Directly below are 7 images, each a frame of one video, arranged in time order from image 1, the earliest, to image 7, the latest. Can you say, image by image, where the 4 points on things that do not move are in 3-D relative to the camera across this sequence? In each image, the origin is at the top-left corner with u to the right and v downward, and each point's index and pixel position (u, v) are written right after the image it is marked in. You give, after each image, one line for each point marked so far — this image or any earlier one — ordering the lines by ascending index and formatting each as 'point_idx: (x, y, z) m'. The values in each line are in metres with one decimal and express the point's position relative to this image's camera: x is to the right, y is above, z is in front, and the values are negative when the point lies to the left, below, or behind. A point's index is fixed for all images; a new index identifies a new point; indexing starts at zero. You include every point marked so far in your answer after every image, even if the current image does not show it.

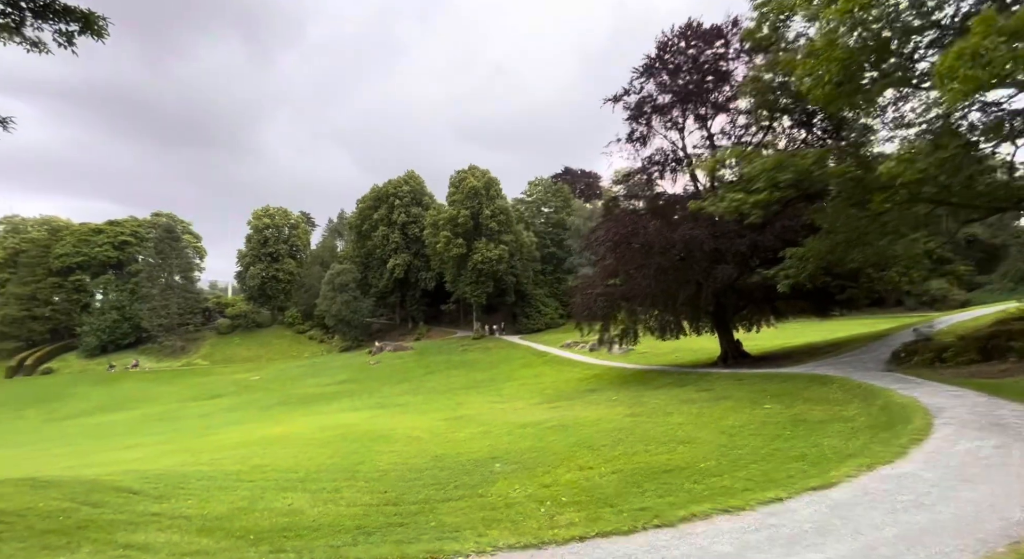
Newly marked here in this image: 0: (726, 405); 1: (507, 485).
0: (+5.9, -3.6, +14.5) m
1: (+0.1, -3.1, +8.0) m
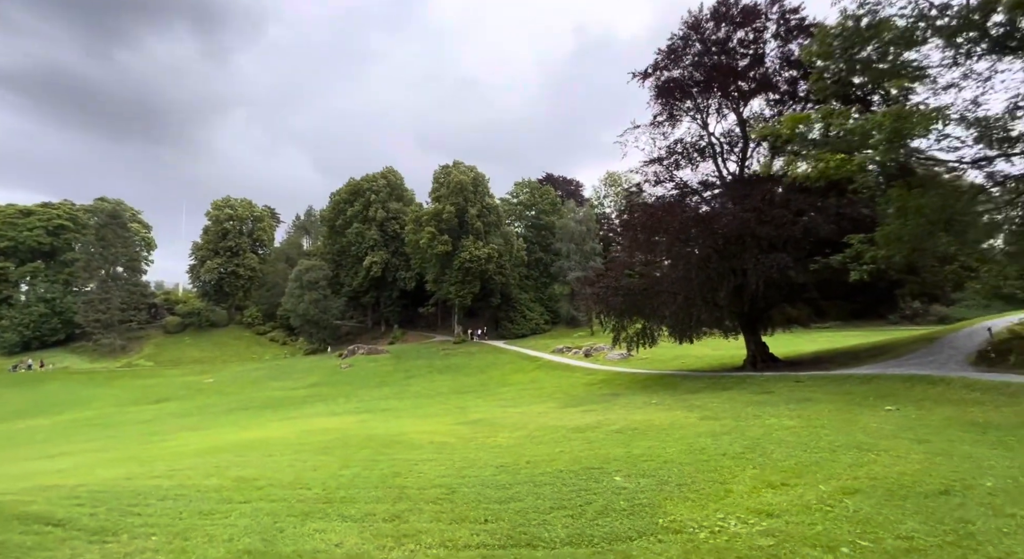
0: (+7.1, -3.0, +12.1) m
1: (+1.9, -2.3, +5.1) m
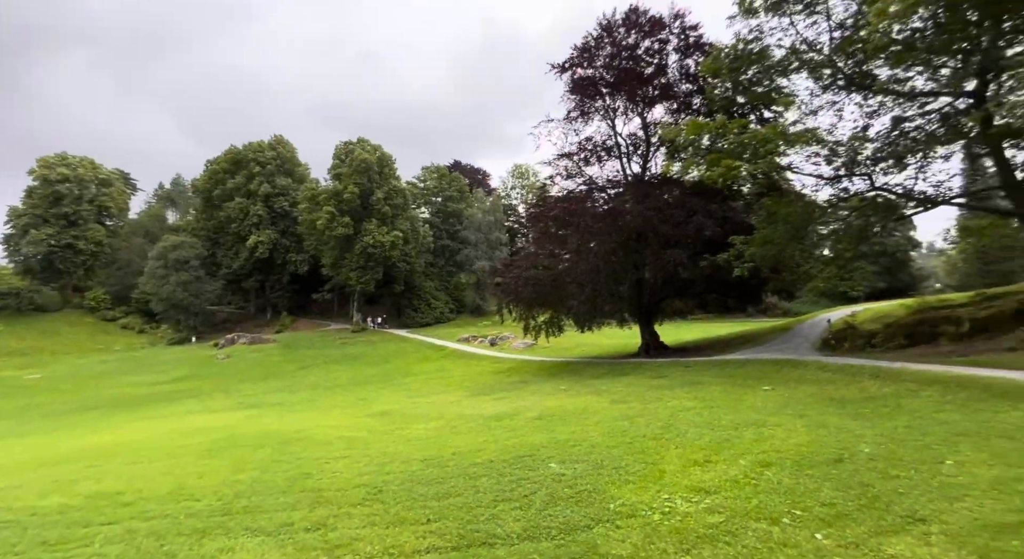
0: (+5.1, -2.9, +13.2) m
1: (+1.4, -2.2, +5.3) m
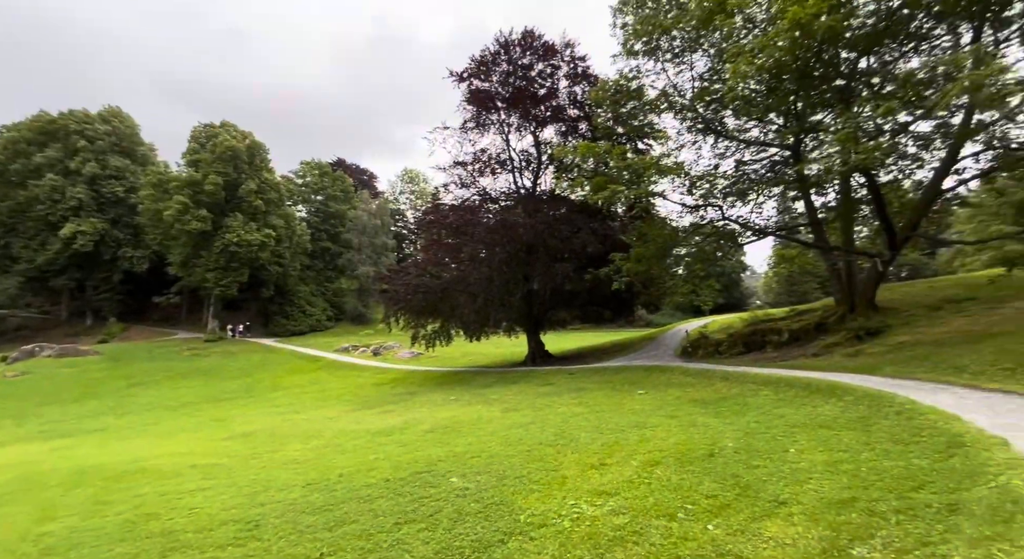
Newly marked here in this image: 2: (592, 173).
0: (+2.4, -3.2, +14.0) m
1: (+0.4, -2.3, +5.5) m
2: (+3.0, +4.1, +20.0) m
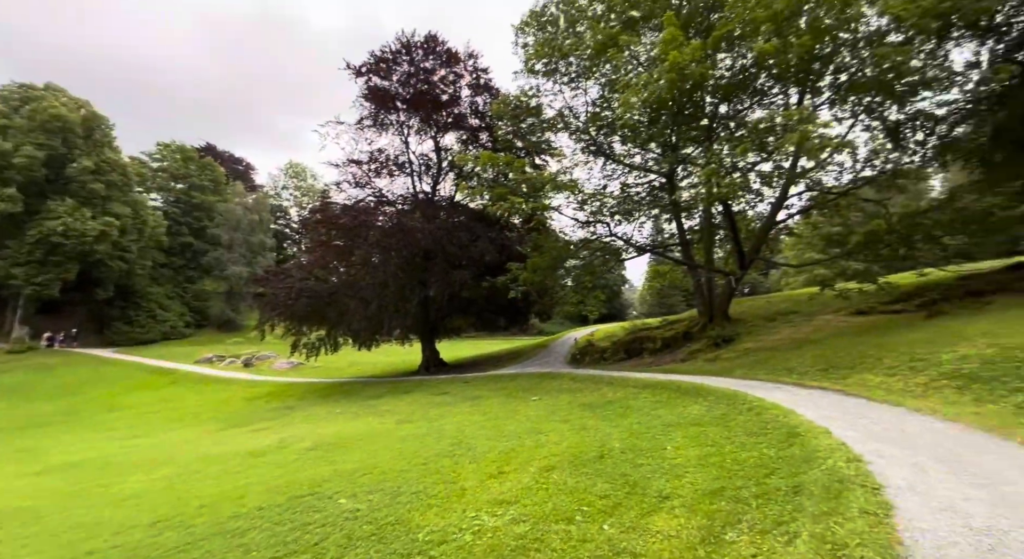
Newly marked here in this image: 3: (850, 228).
0: (-0.4, -3.4, +14.0) m
1: (-0.6, -2.4, +5.3) m
2: (-0.9, +3.9, +20.1) m
3: (+9.7, +1.4, +15.7) m
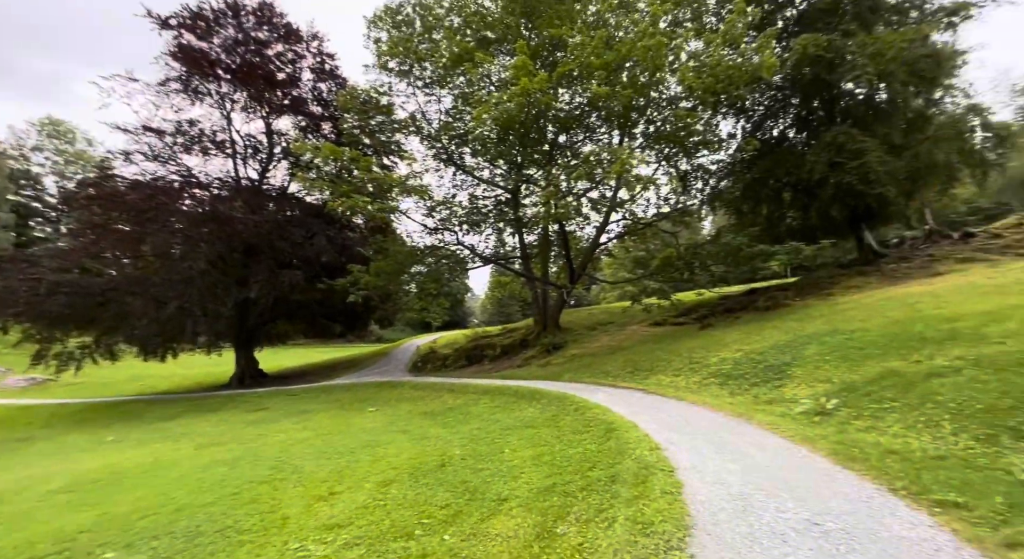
0: (-4.5, -3.5, +13.2) m
1: (-2.1, -2.4, +4.8) m
2: (-6.6, +3.7, +19.1) m
3: (+4.8, +1.0, +17.8) m
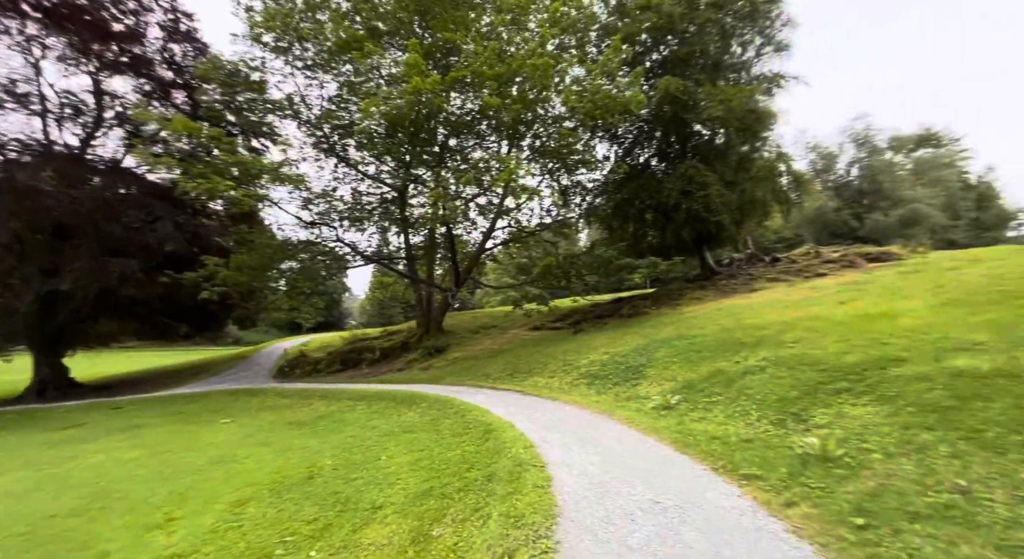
0: (-7.4, -3.4, +12.1) m
1: (-3.3, -2.3, +4.5) m
2: (-10.4, +3.9, +17.4) m
3: (+0.8, +0.7, +18.6) m
